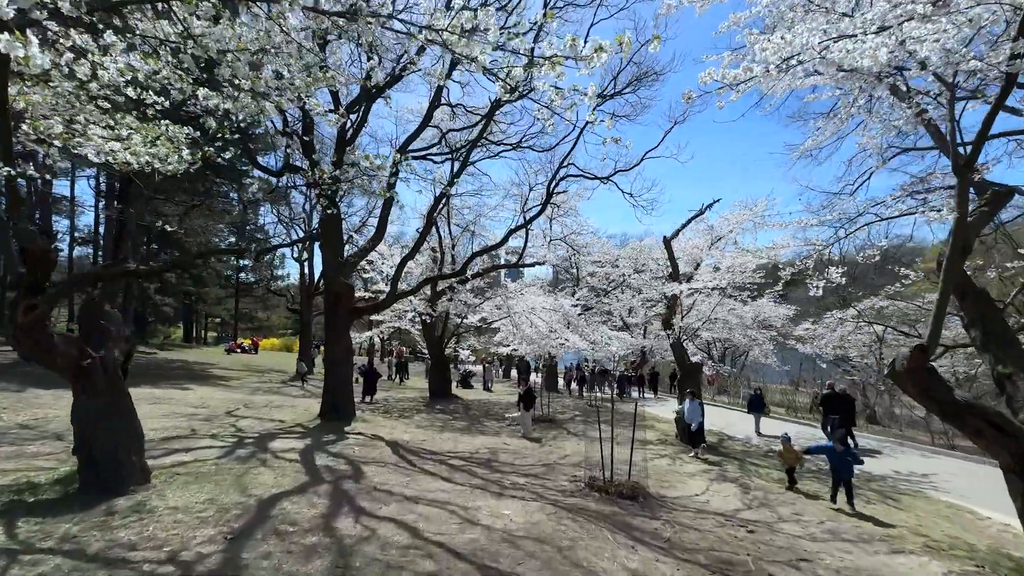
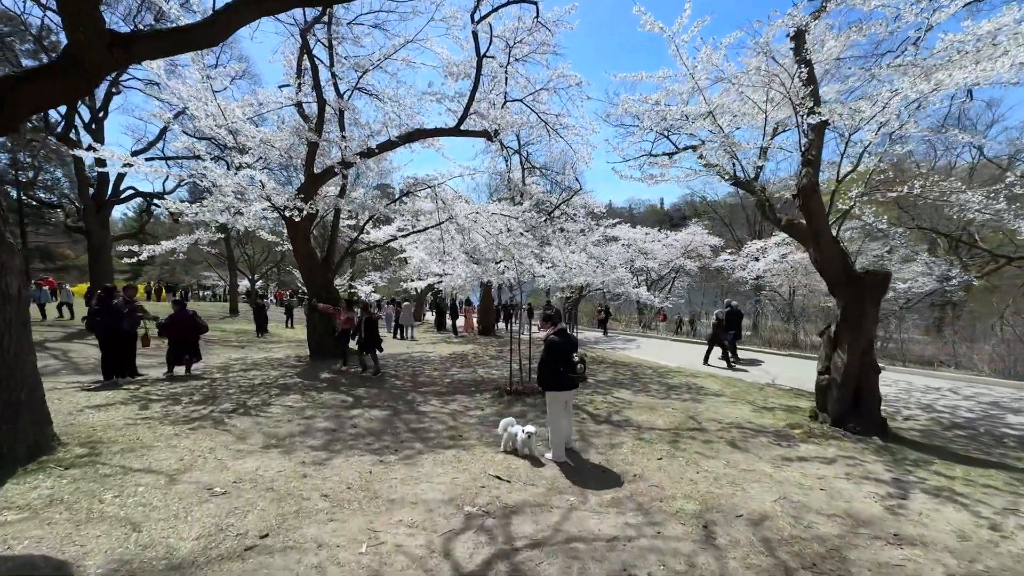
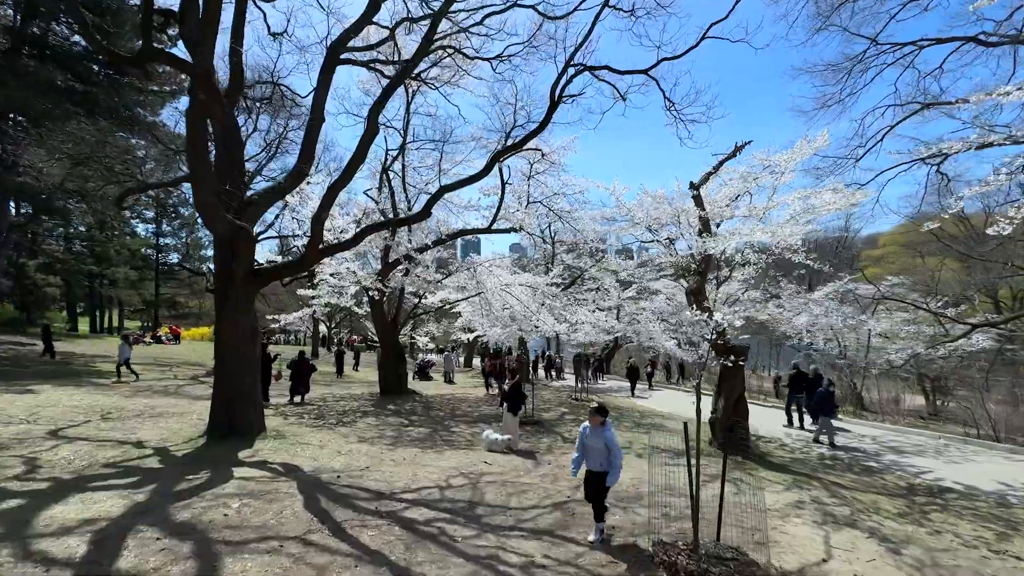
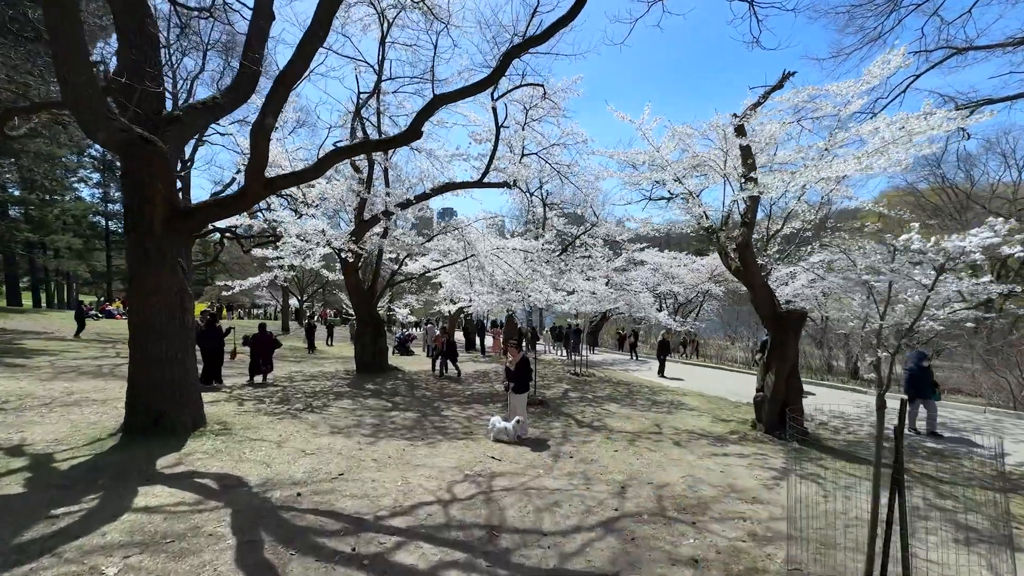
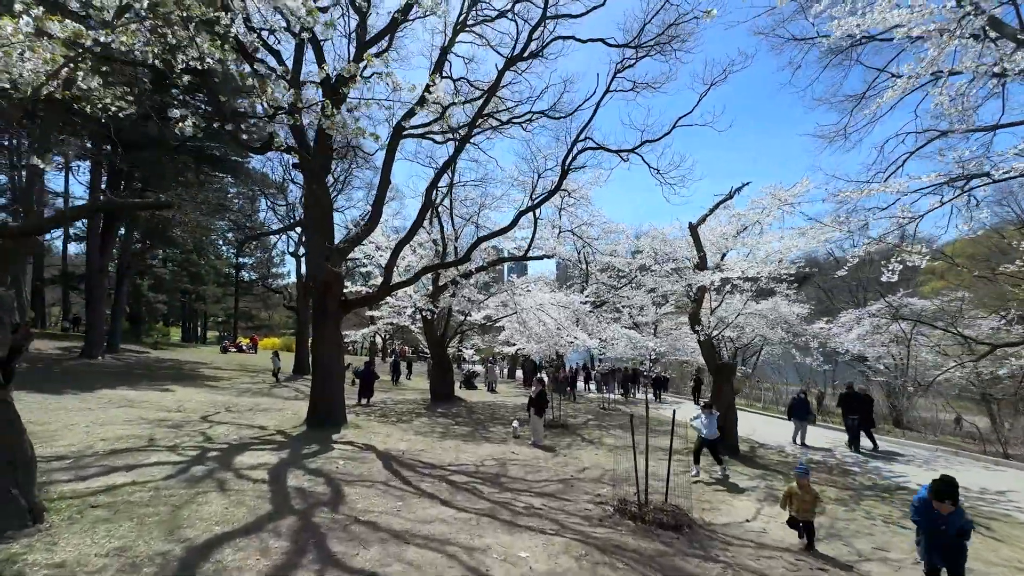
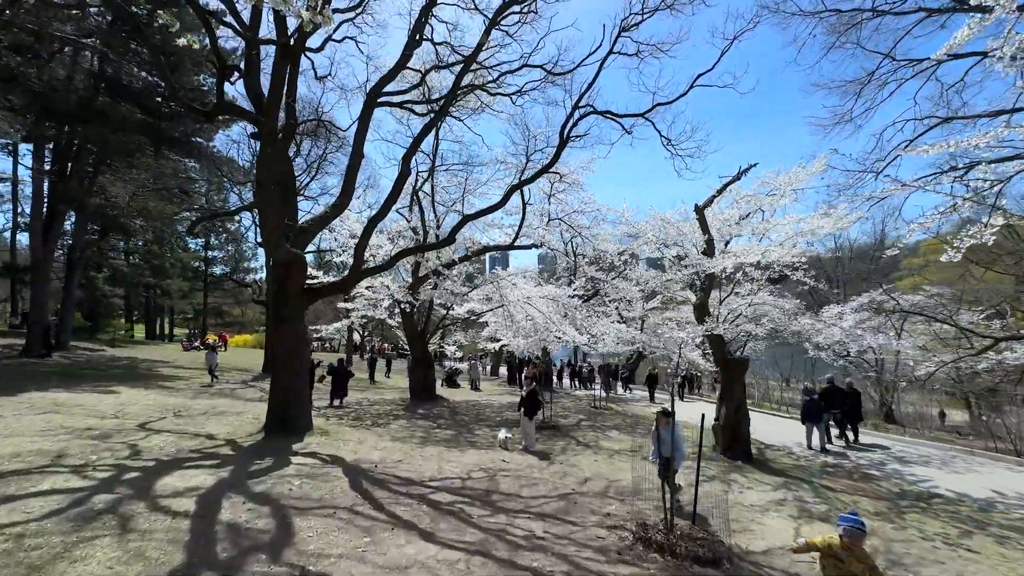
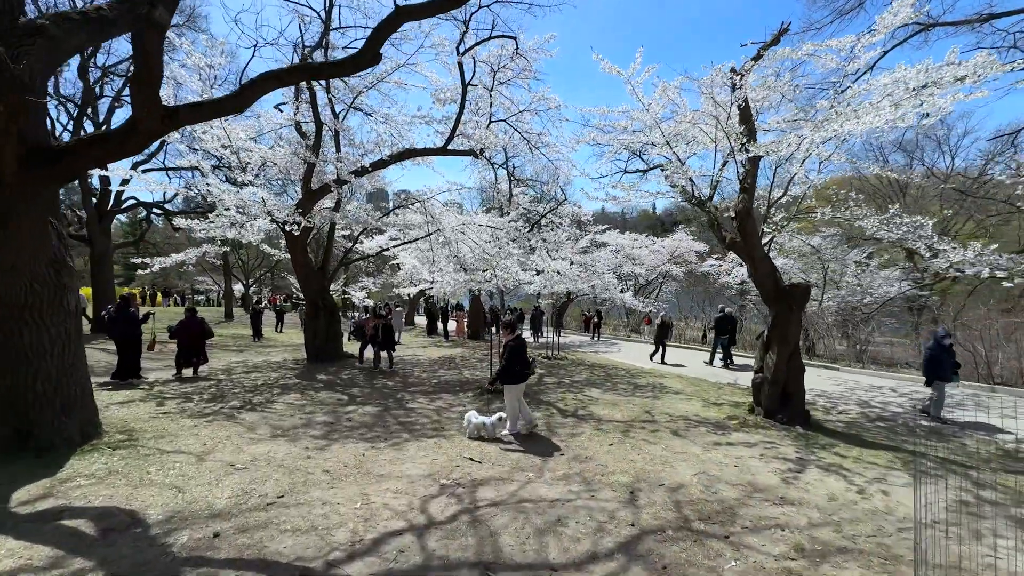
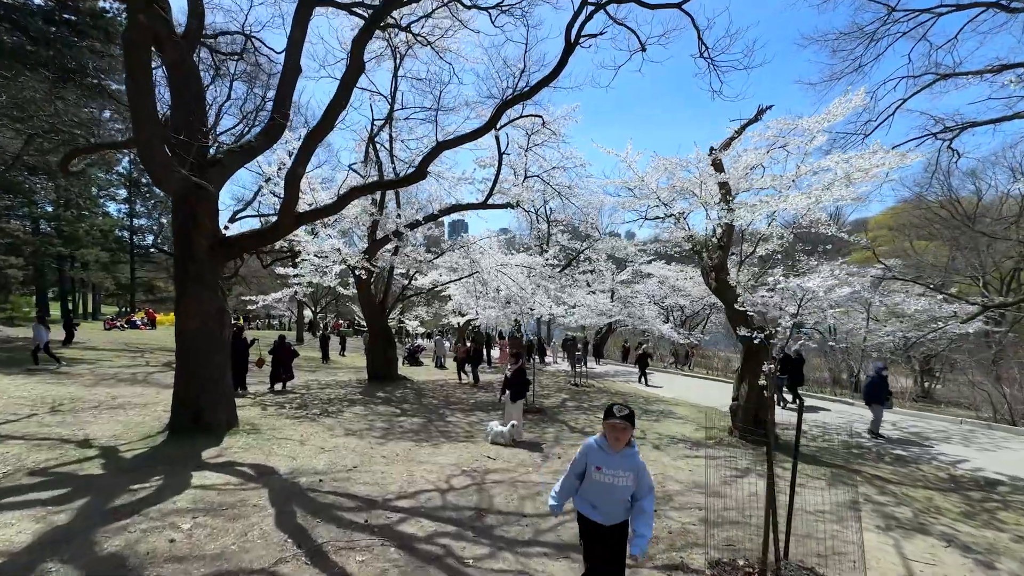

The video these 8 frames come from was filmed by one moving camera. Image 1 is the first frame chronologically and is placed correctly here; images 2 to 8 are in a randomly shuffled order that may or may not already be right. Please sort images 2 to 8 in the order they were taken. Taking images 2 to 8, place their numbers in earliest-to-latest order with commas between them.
5, 6, 3, 8, 4, 7, 2
